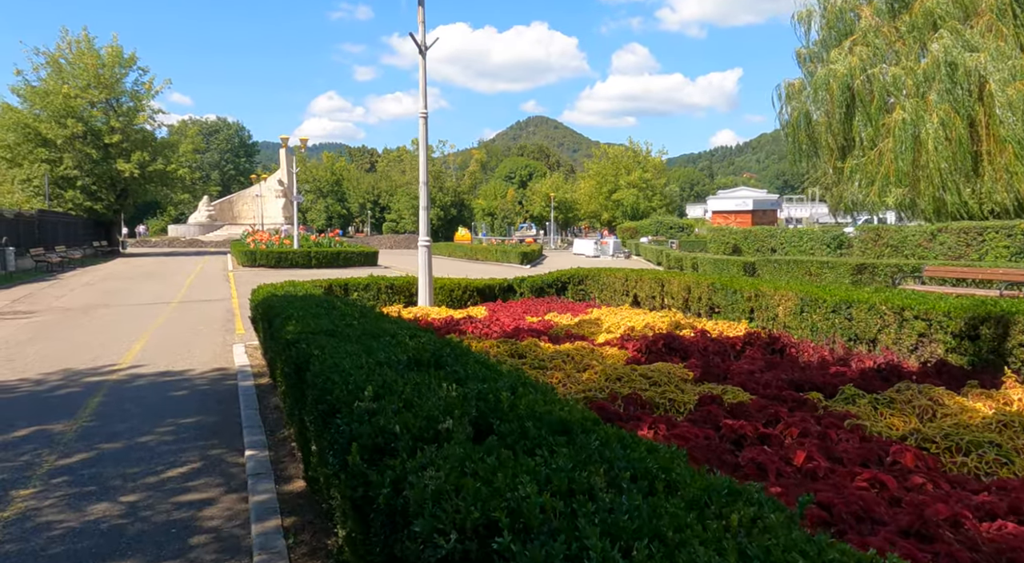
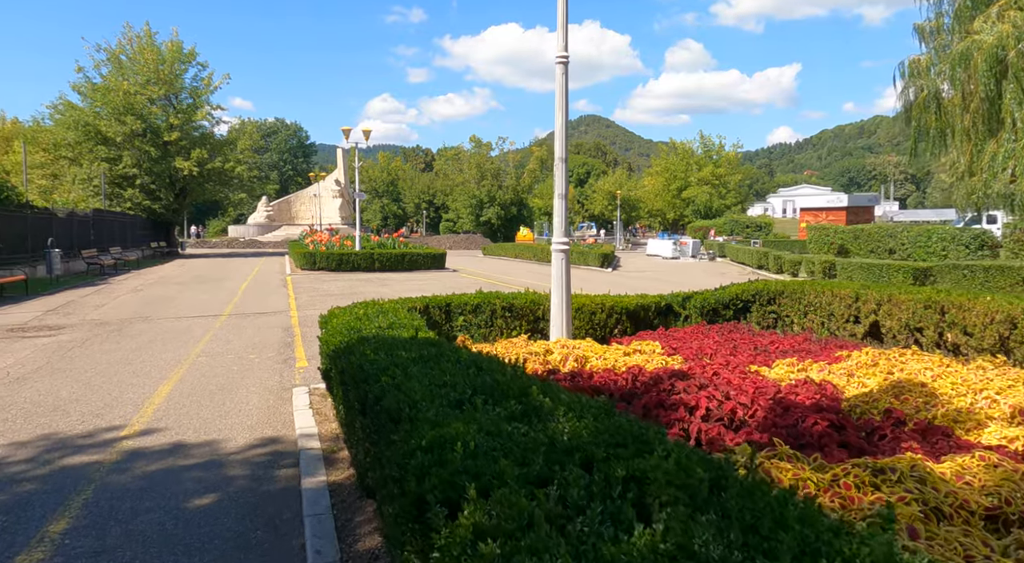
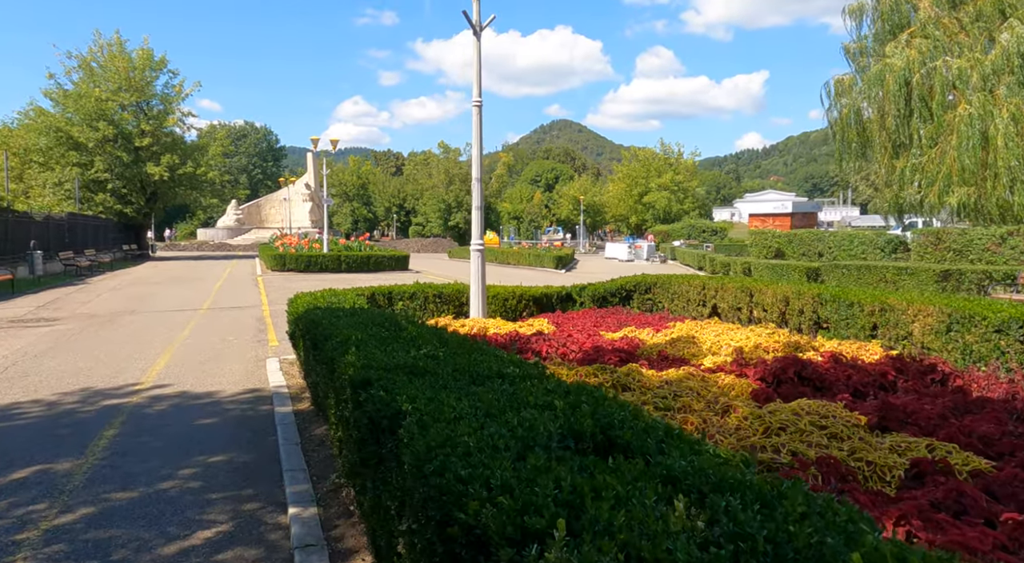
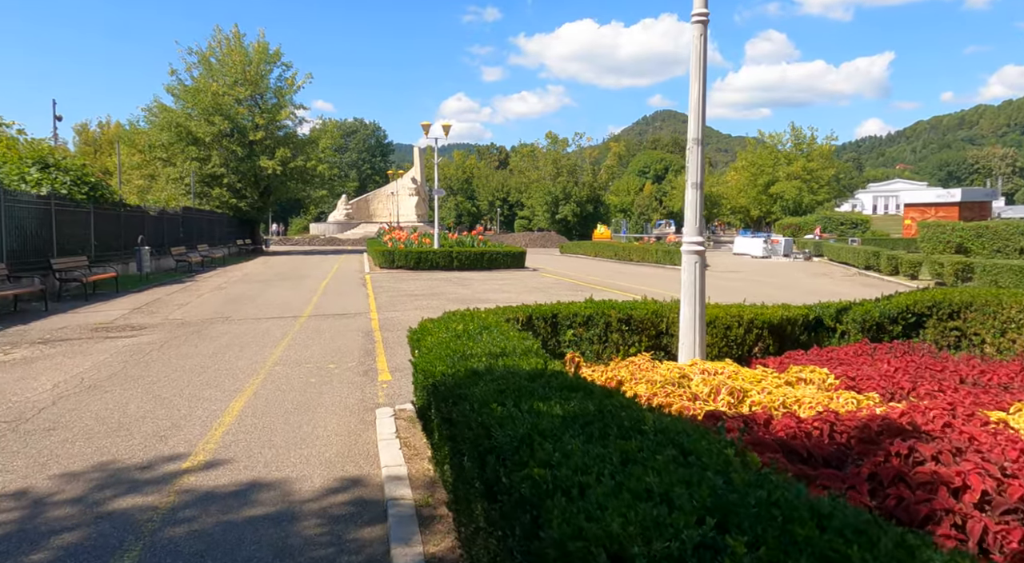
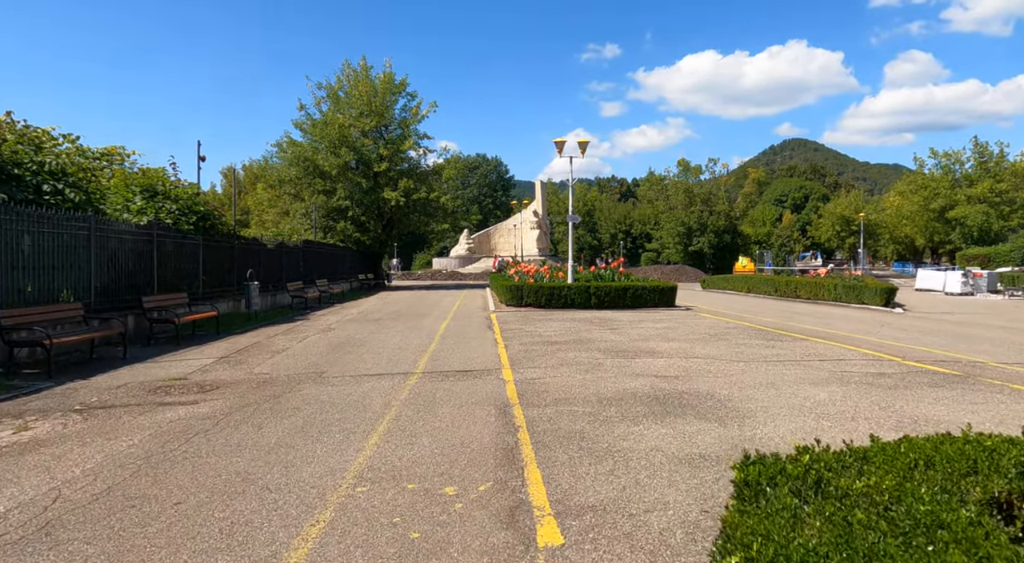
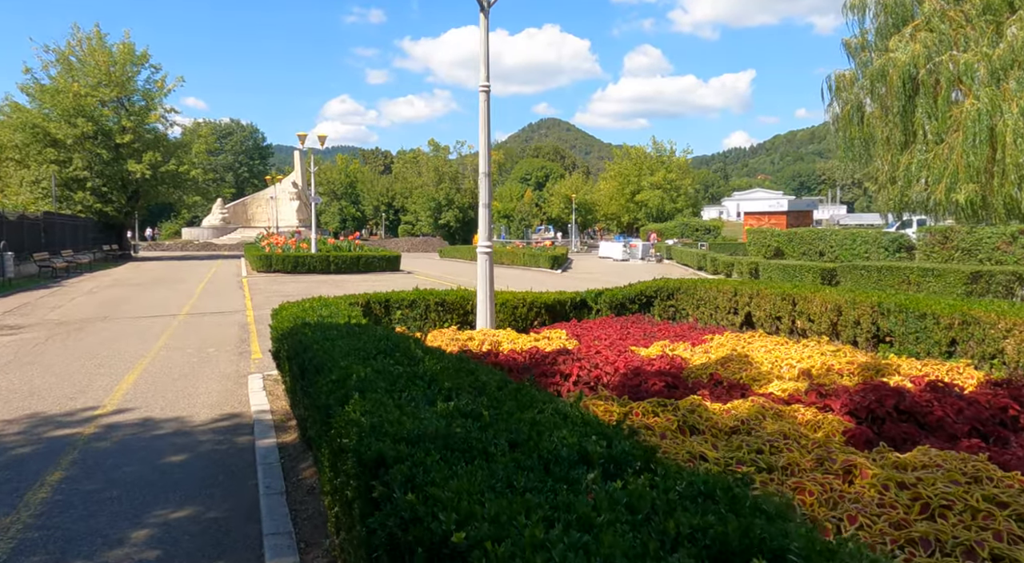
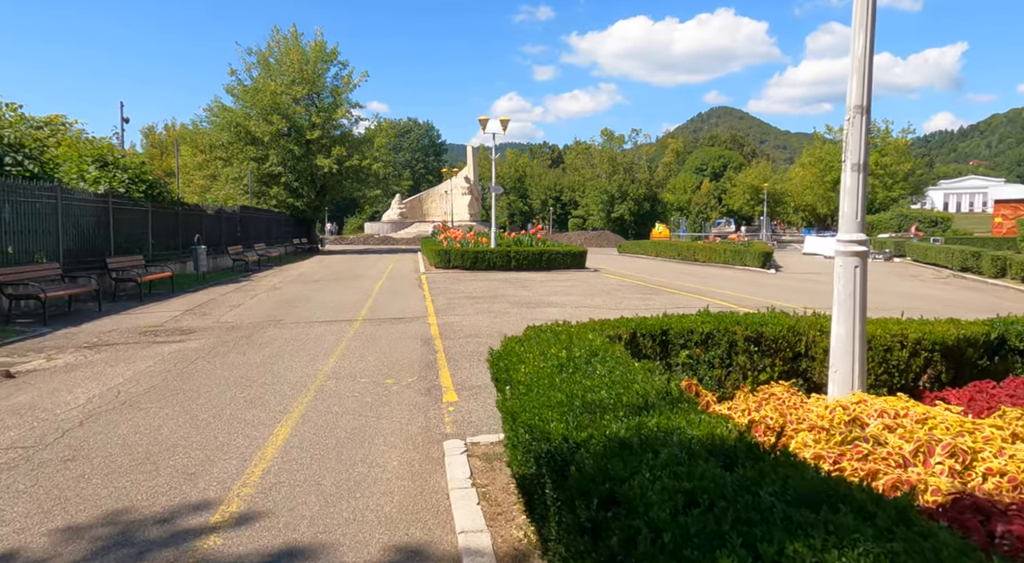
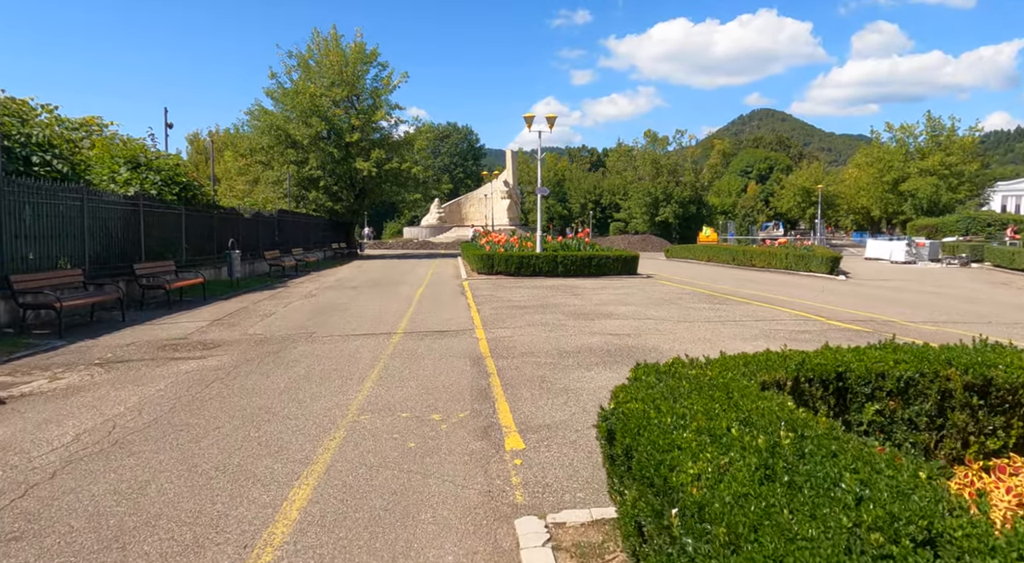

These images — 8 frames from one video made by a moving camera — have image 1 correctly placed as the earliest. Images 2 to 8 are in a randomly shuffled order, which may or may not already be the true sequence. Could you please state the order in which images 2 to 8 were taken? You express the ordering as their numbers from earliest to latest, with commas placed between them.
3, 6, 2, 4, 7, 8, 5
